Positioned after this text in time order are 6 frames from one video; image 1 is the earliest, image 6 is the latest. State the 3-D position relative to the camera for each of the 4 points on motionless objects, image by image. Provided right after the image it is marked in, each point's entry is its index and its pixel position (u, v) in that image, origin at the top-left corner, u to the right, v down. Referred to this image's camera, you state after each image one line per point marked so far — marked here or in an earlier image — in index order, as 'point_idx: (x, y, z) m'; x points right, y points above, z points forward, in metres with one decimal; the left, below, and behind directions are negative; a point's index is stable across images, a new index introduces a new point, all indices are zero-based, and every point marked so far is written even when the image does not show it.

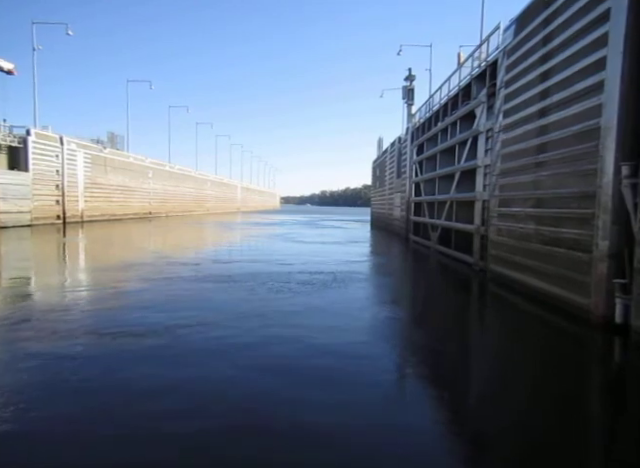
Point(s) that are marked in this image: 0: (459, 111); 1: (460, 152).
0: (+2.7, +2.4, +8.6) m
1: (+2.7, +1.6, +8.5) m
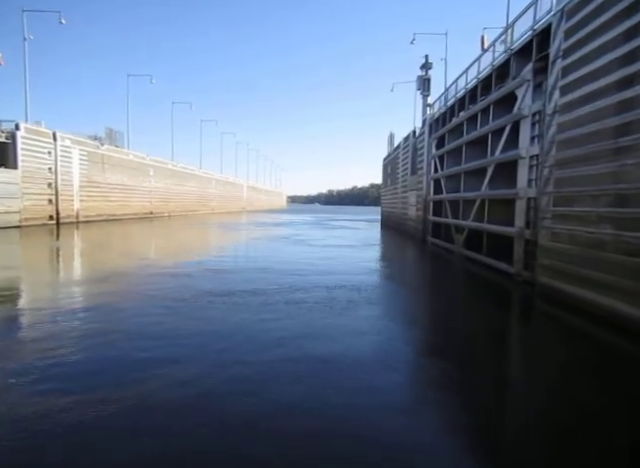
0: (+2.9, +2.3, +7.4) m
1: (+2.9, +1.5, +7.3) m
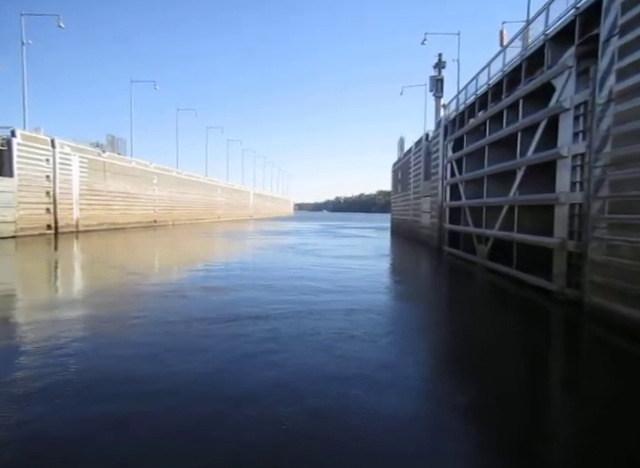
0: (+3.0, +2.2, +6.6) m
1: (+3.0, +1.4, +6.5) m
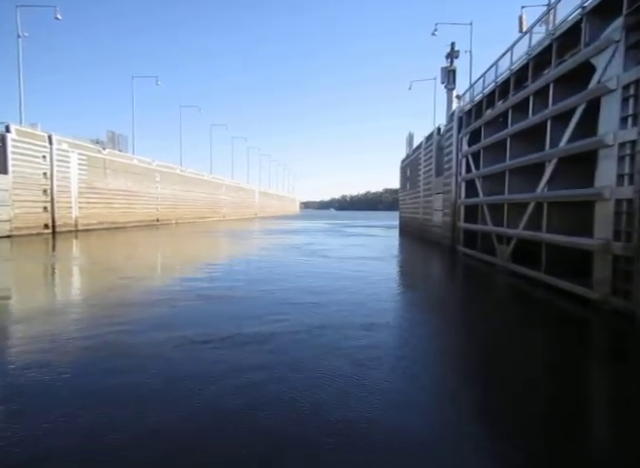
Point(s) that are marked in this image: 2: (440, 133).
0: (+3.1, +2.2, +5.9) m
1: (+3.1, +1.4, +5.8) m
2: (+3.8, +3.2, +14.1) m
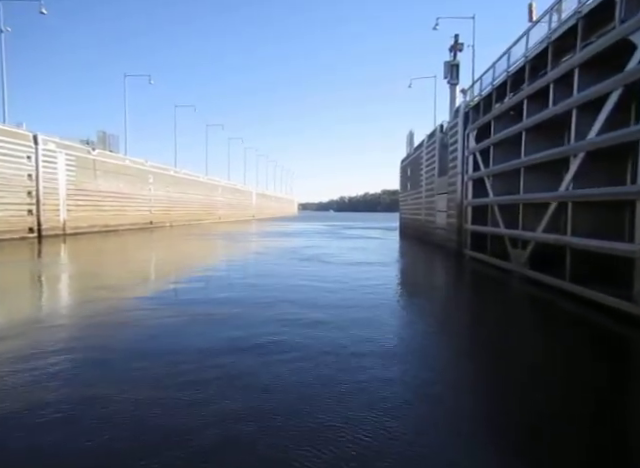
0: (+3.0, +2.1, +5.3) m
1: (+3.0, +1.3, +5.2) m
2: (+3.8, +3.1, +13.5) m
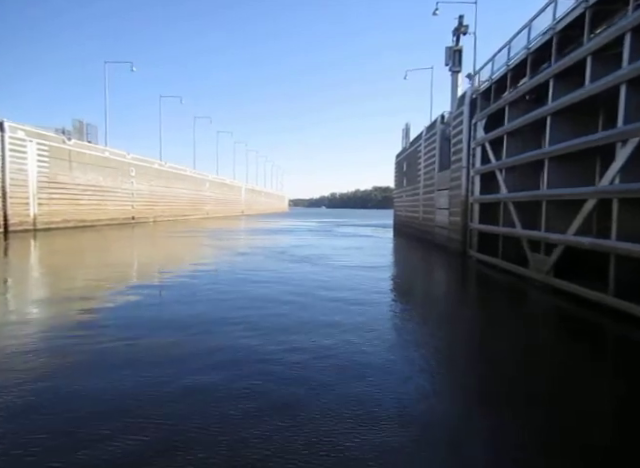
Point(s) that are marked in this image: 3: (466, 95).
0: (+2.9, +2.1, +4.3) m
1: (+3.0, +1.3, +4.2) m
2: (+3.5, +3.2, +12.5) m
3: (+3.3, +3.1, +9.8) m
